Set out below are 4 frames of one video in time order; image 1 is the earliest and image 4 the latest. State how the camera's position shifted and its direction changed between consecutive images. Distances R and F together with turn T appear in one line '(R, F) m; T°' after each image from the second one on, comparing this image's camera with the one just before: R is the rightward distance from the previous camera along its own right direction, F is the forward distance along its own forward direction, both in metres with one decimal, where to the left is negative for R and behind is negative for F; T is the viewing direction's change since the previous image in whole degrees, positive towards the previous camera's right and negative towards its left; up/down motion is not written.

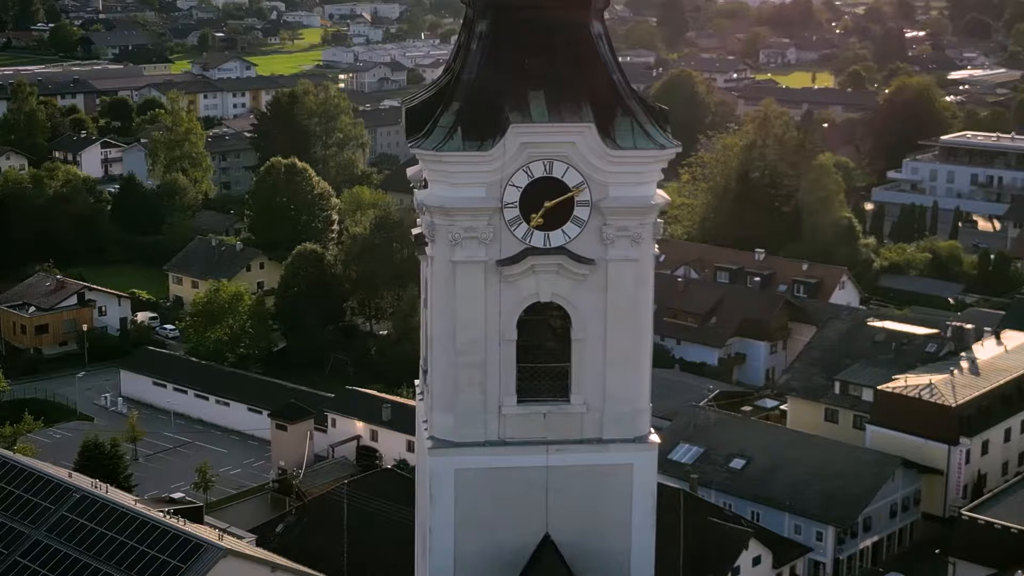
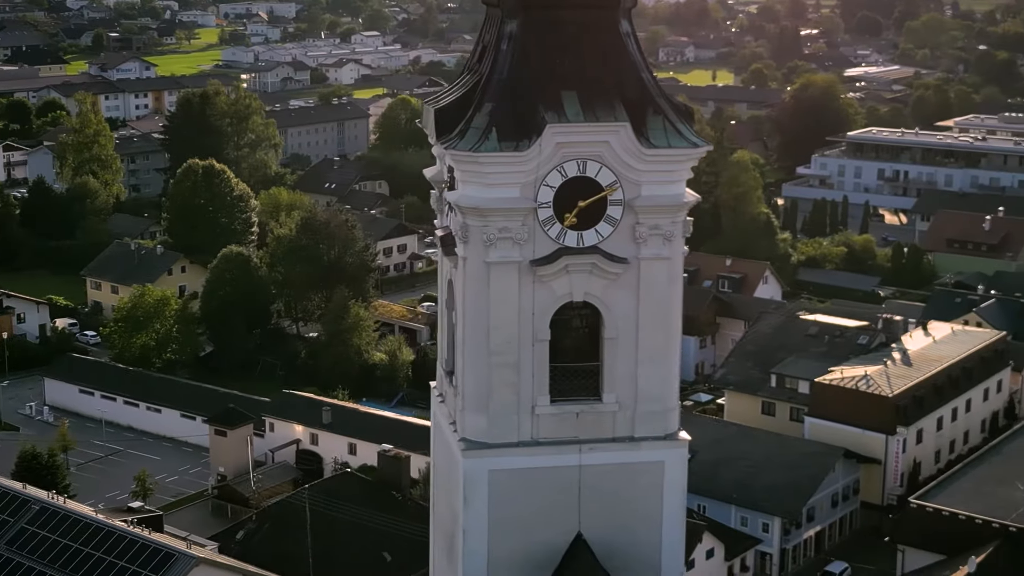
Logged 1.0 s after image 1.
(-1.0, +0.1) m; +4°
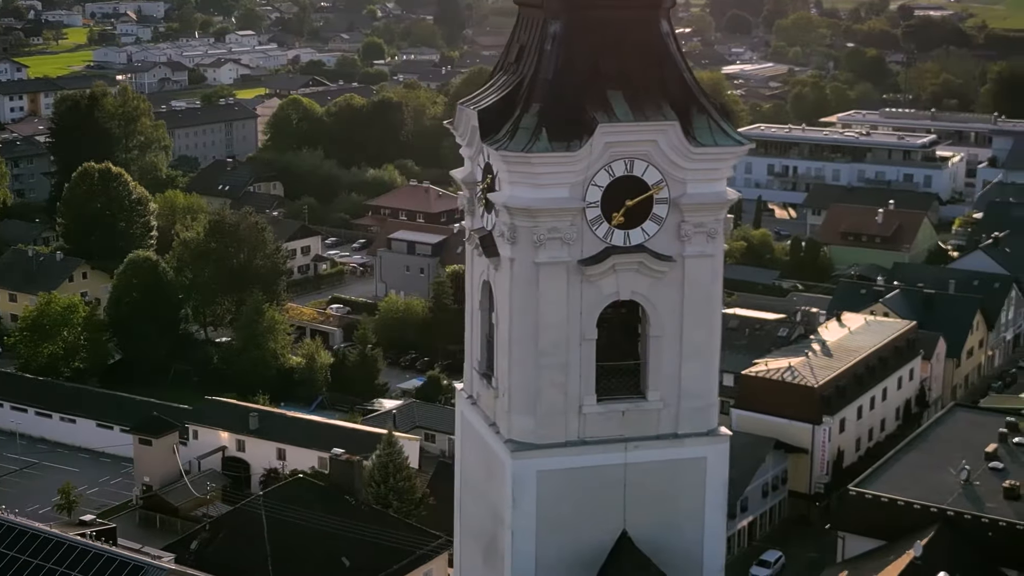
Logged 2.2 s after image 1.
(-1.3, +0.1) m; +5°
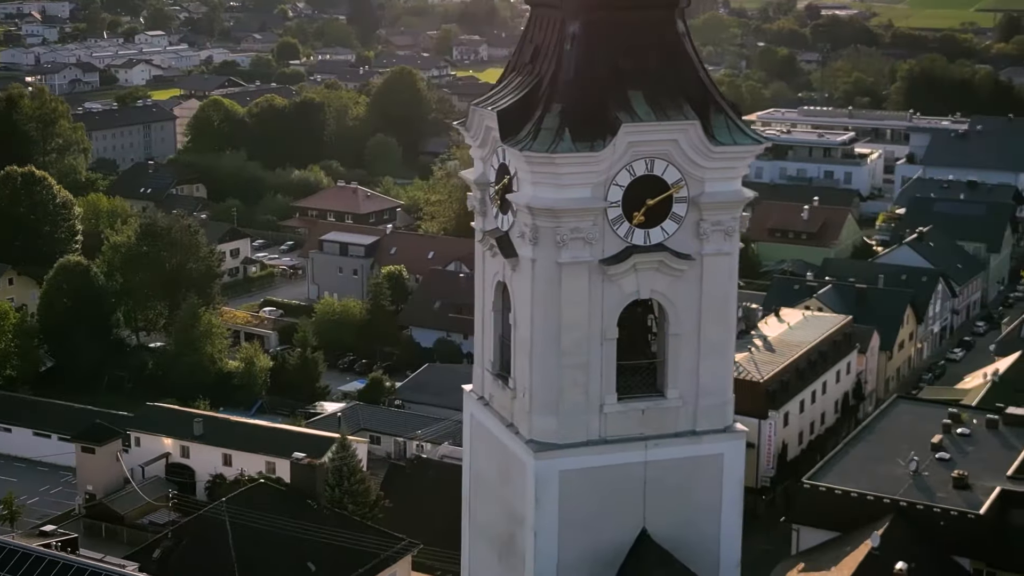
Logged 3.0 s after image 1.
(-0.8, 0.0) m; +4°
